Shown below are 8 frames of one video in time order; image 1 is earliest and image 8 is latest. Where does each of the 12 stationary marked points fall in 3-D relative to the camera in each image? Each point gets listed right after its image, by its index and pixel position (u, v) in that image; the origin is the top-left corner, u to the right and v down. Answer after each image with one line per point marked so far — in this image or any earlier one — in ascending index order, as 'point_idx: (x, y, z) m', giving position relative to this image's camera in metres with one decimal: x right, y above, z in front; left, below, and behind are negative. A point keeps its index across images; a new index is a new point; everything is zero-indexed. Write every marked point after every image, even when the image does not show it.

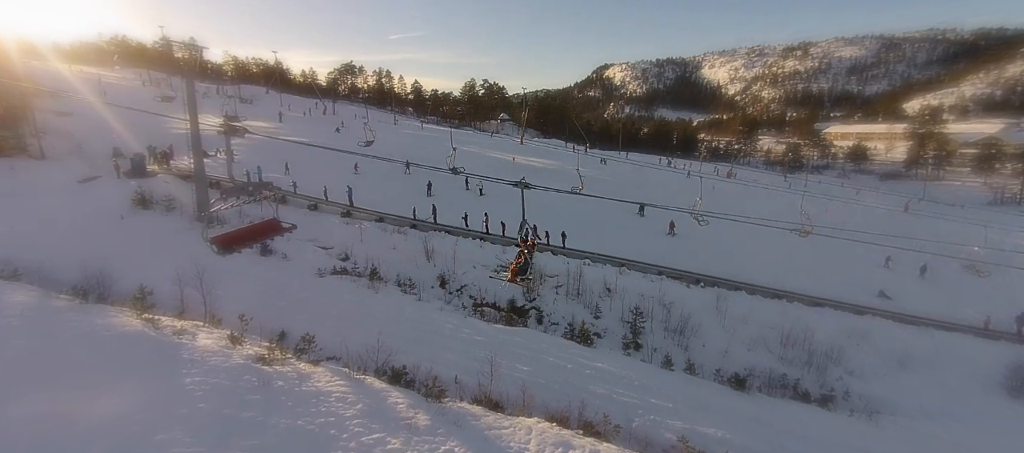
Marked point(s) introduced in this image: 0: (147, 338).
0: (-7.3, -2.2, +7.9) m
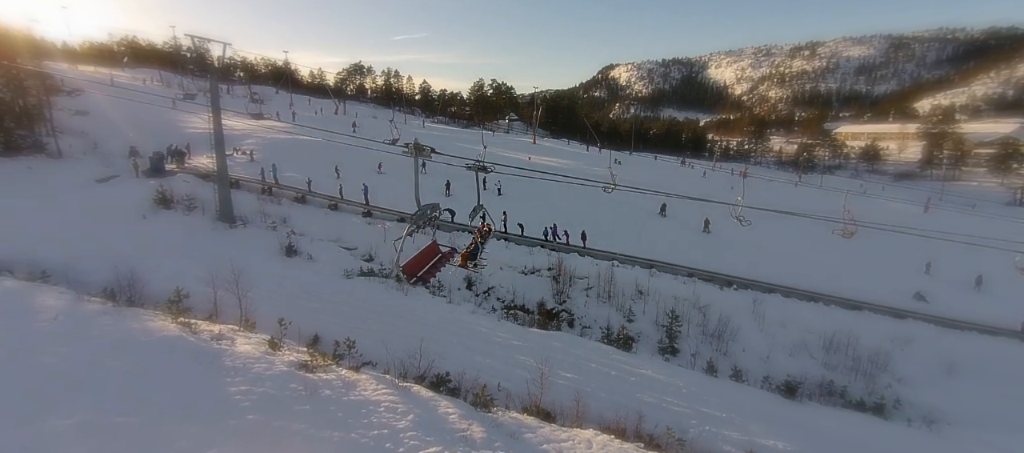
0: (-6.2, -2.2, +7.5) m
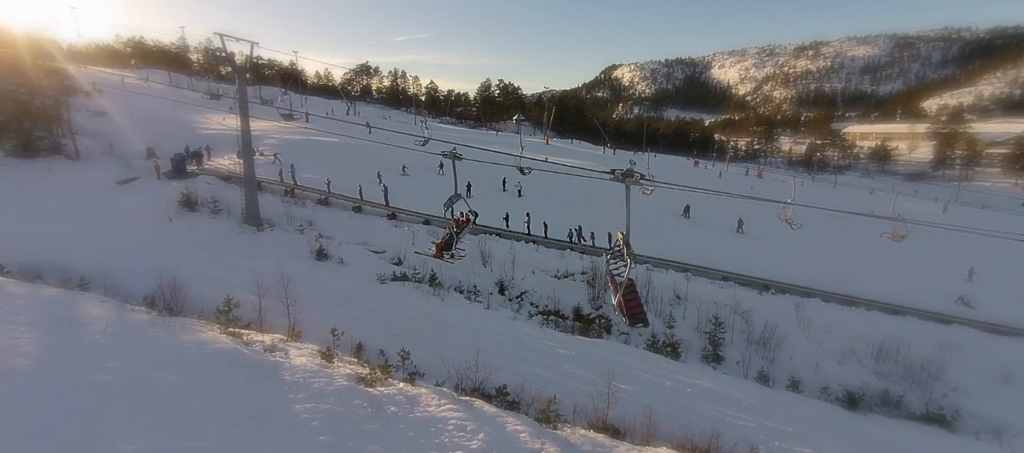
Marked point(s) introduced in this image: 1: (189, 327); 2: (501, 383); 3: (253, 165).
0: (-4.9, -2.3, +7.1) m
1: (-6.3, -2.0, +7.7) m
2: (-0.2, -3.5, +8.7) m
3: (-10.2, +2.4, +15.5) m
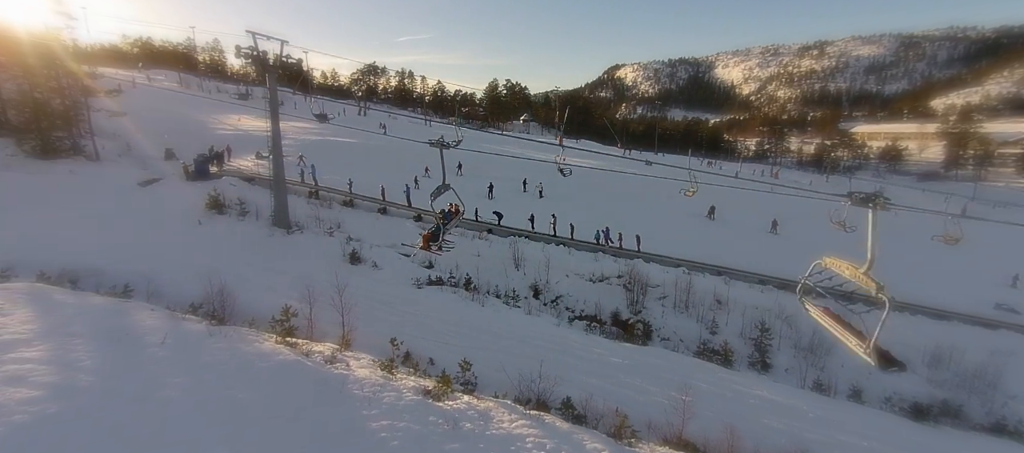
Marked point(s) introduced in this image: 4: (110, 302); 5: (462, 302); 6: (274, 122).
0: (-3.6, -2.4, +6.8) m
1: (-4.9, -2.1, +7.3) m
2: (+1.1, -3.6, +8.3) m
3: (-8.8, +2.3, +15.2) m
4: (-7.9, -1.5, +7.7) m
5: (-1.6, -2.5, +12.8) m
6: (-9.0, +3.9, +14.8) m
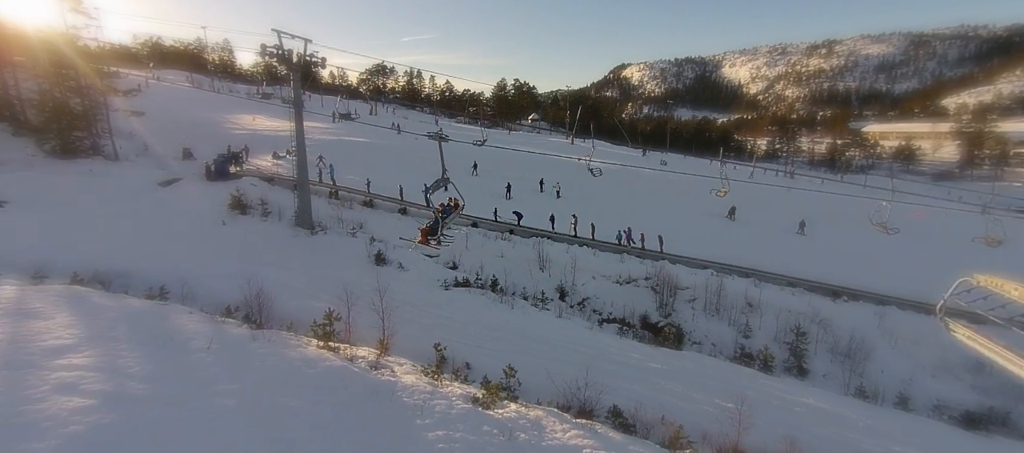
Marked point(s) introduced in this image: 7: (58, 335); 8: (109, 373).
0: (-2.7, -2.5, +6.5) m
1: (-4.0, -2.1, +7.1) m
2: (+2.0, -3.6, +8.0) m
3: (-7.8, +2.3, +15.0) m
4: (-7.0, -1.5, +7.6) m
5: (-0.6, -2.5, +12.5) m
6: (-8.0, +3.9, +14.6) m
7: (-6.9, -1.6, +5.9) m
8: (-5.5, -2.0, +5.3) m
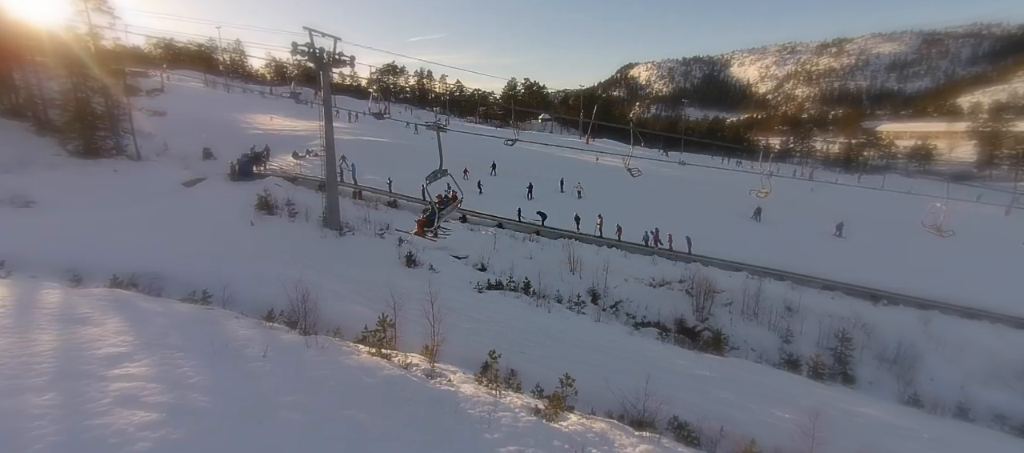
0: (-1.6, -2.5, +6.3) m
1: (-2.9, -2.1, +6.8) m
2: (+3.1, -3.7, +7.7) m
3: (-6.7, +2.3, +14.8) m
4: (-5.9, -1.6, +7.3) m
5: (+0.5, -2.5, +12.2) m
6: (-6.8, +3.9, +14.4) m
7: (-5.8, -1.7, +5.7) m
8: (-4.4, -2.0, +5.1) m
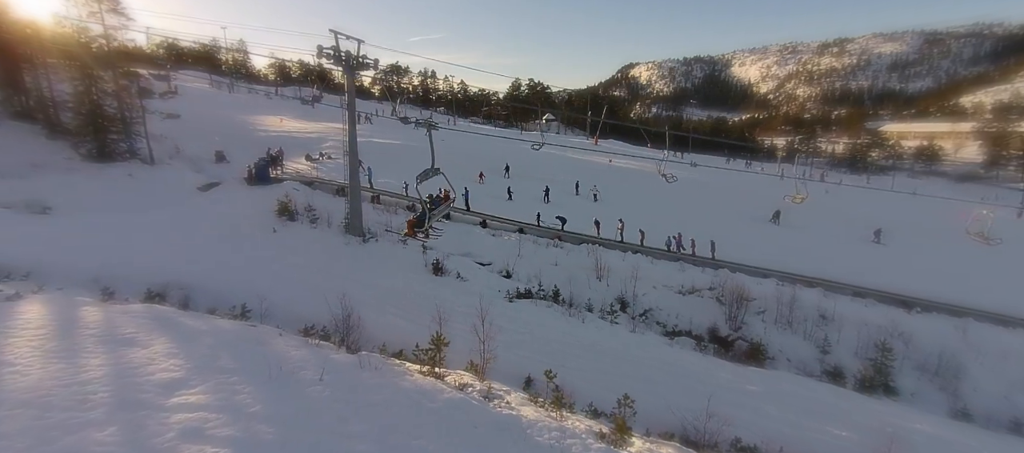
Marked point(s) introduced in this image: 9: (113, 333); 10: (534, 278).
0: (-0.6, -2.8, +6.0) m
1: (-1.9, -2.4, +6.5) m
2: (+4.1, -3.9, +7.4) m
3: (-5.6, +2.0, +14.5) m
4: (-4.9, -1.8, +7.0) m
5: (+1.5, -2.8, +11.9) m
6: (-5.8, +3.6, +14.1) m
7: (-4.8, -1.9, +5.4) m
8: (-3.4, -2.3, +4.8) m
9: (-6.2, -1.6, +6.1) m
10: (+0.9, -1.9, +14.7) m
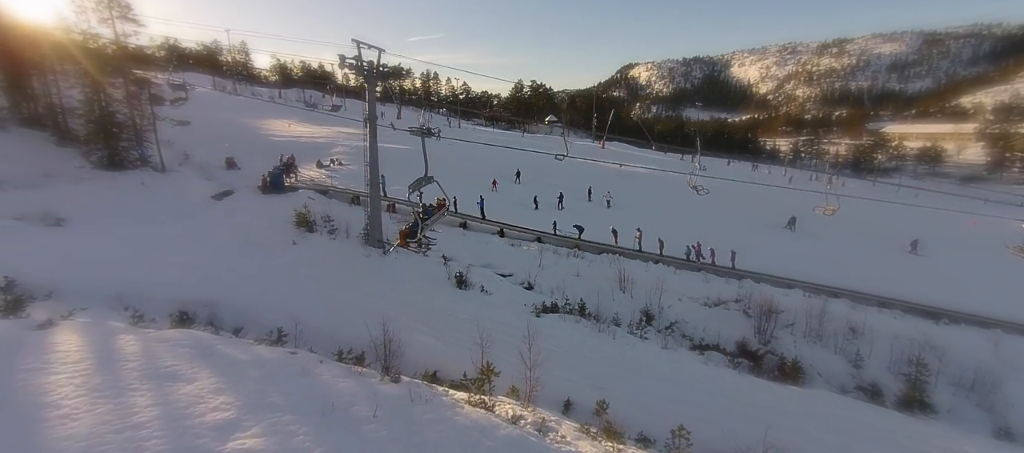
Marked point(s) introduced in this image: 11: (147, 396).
0: (+0.3, -3.2, +5.7) m
1: (-1.1, -2.8, +6.3) m
2: (+5.0, -4.3, +7.2) m
3: (-4.8, +1.6, +14.2) m
4: (-4.0, -2.2, +6.8) m
5: (+2.4, -3.2, +11.7) m
6: (-4.9, +3.2, +13.9) m
7: (-3.9, -2.3, +5.1) m
8: (-2.5, -2.7, +4.5) m
9: (-5.3, -2.1, +5.8) m
10: (+1.7, -2.4, +14.4) m
11: (-4.8, -2.2, +5.1) m
